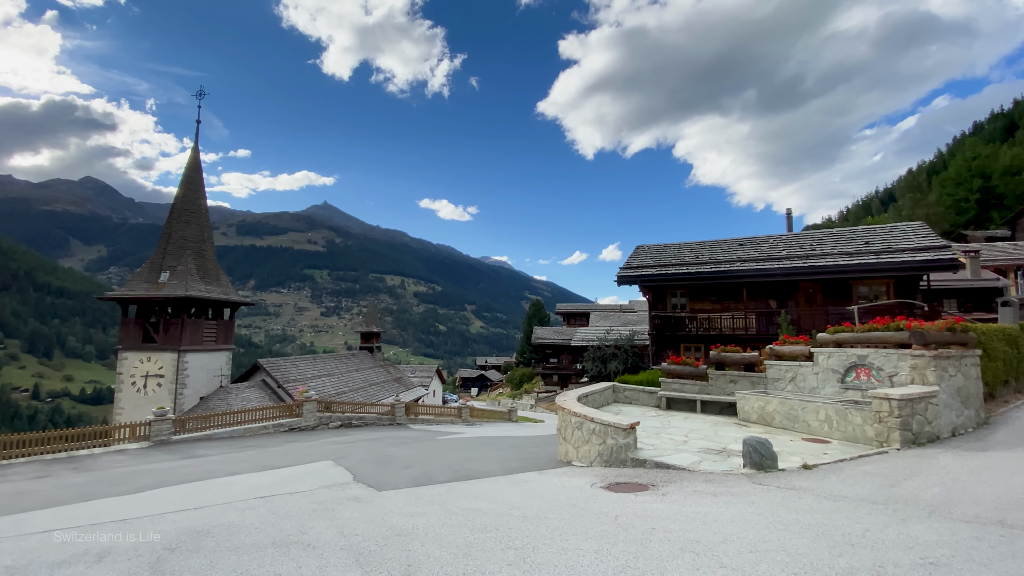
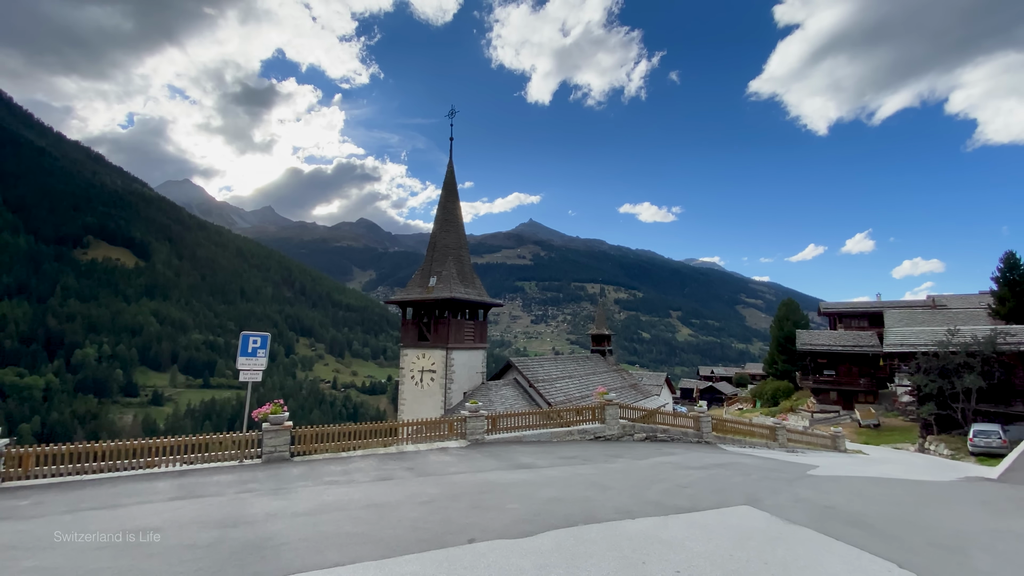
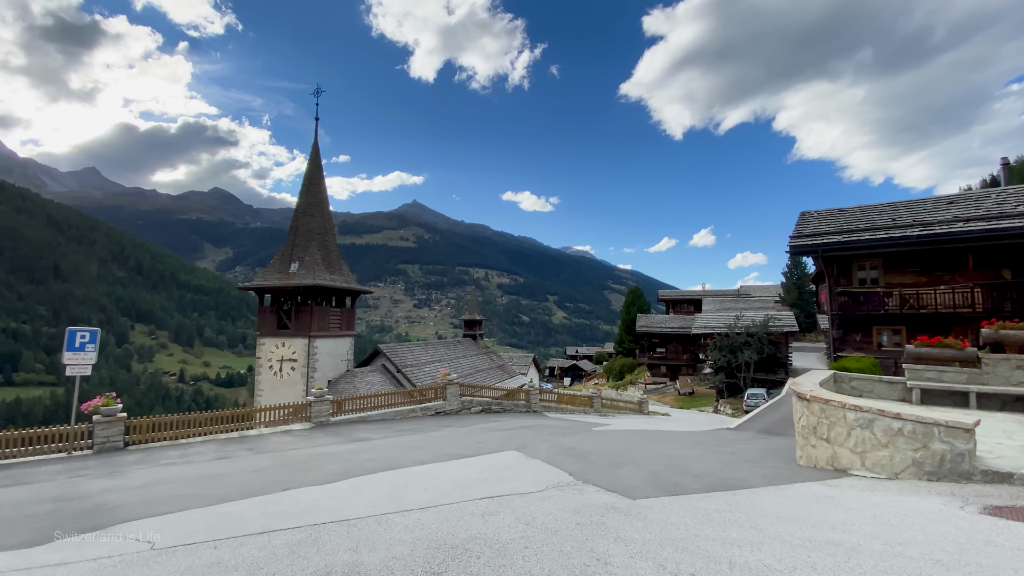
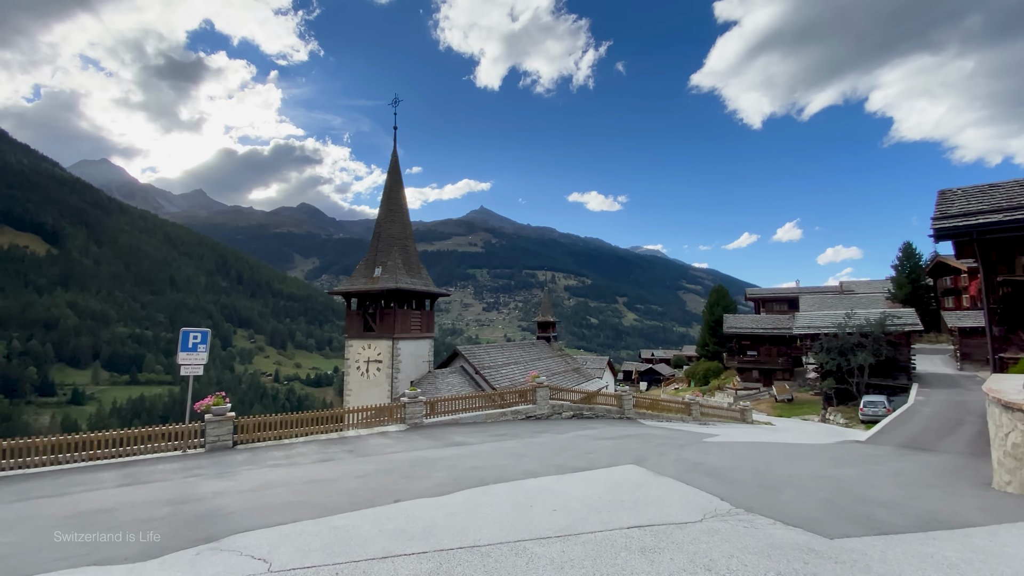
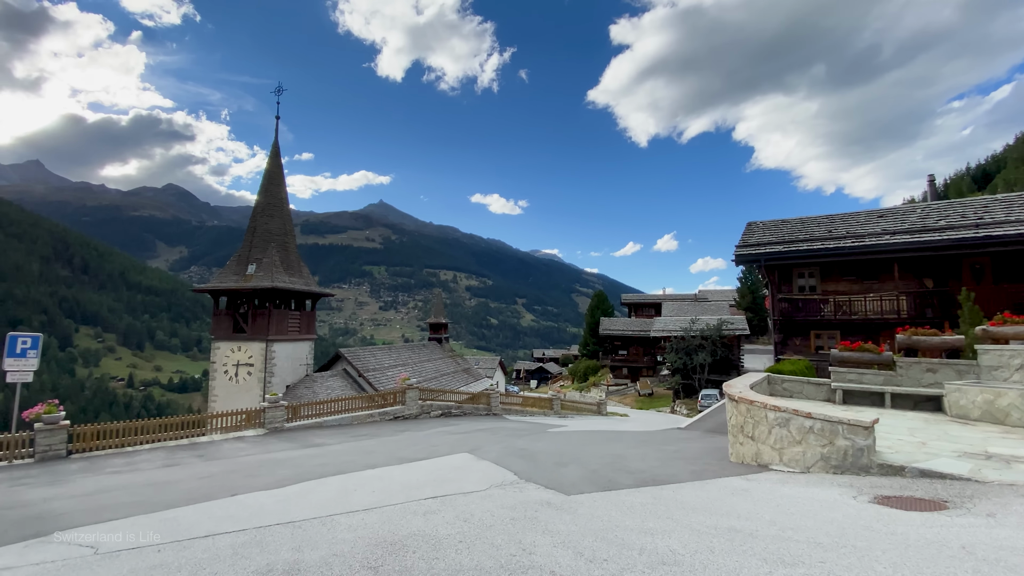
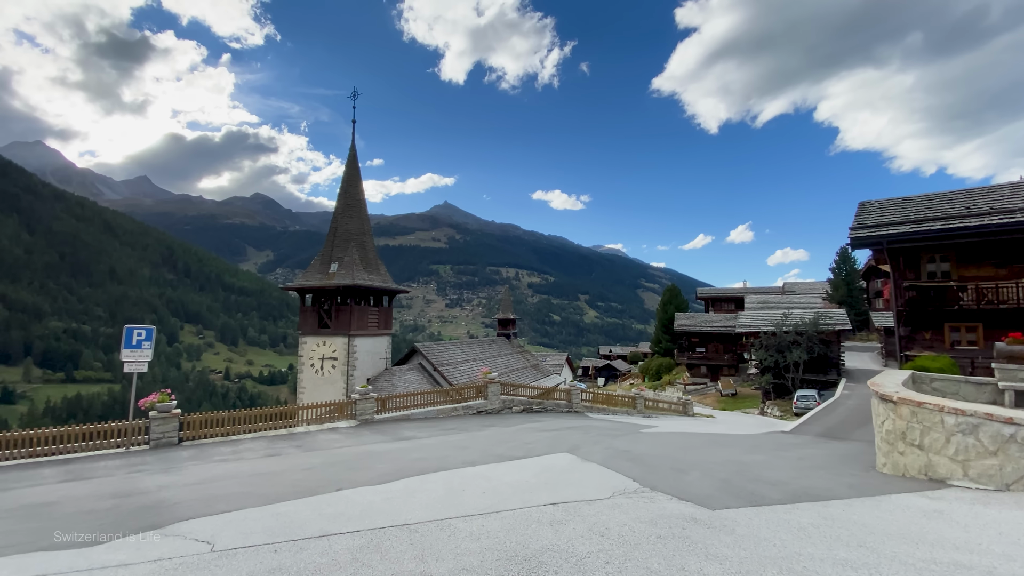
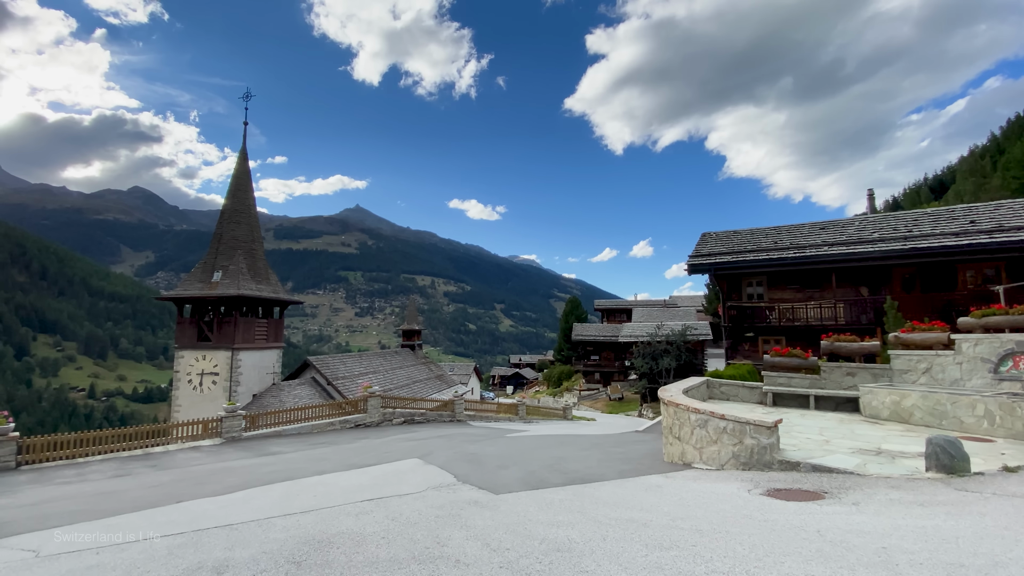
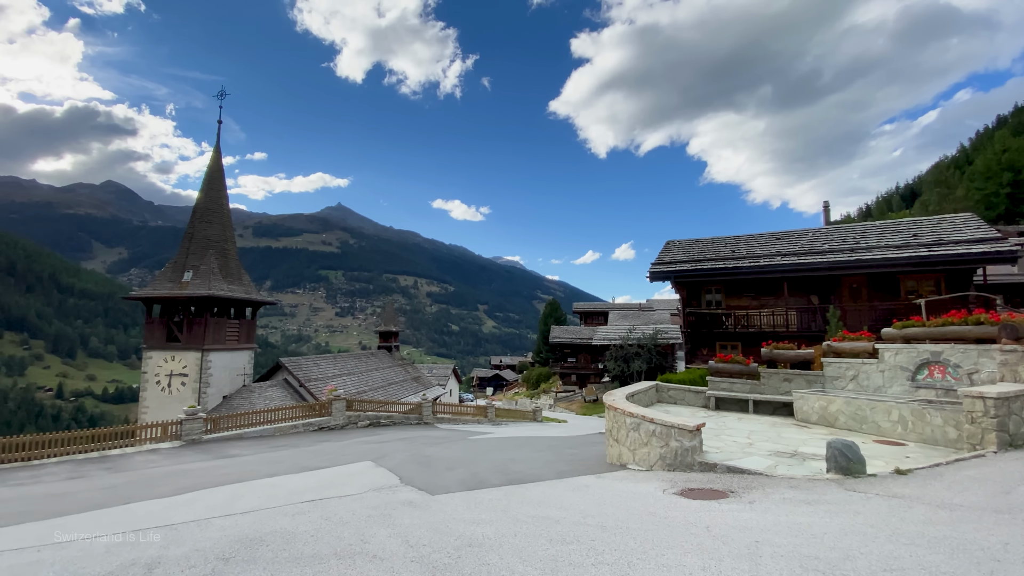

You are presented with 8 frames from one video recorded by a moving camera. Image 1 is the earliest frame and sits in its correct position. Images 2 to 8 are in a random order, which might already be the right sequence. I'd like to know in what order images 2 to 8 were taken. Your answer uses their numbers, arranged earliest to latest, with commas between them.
8, 7, 5, 3, 6, 4, 2
